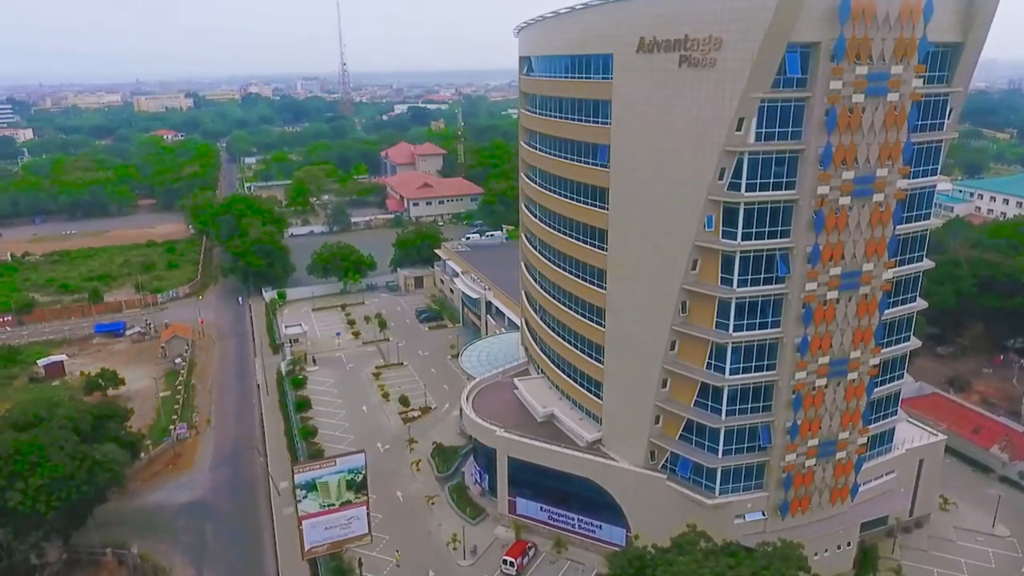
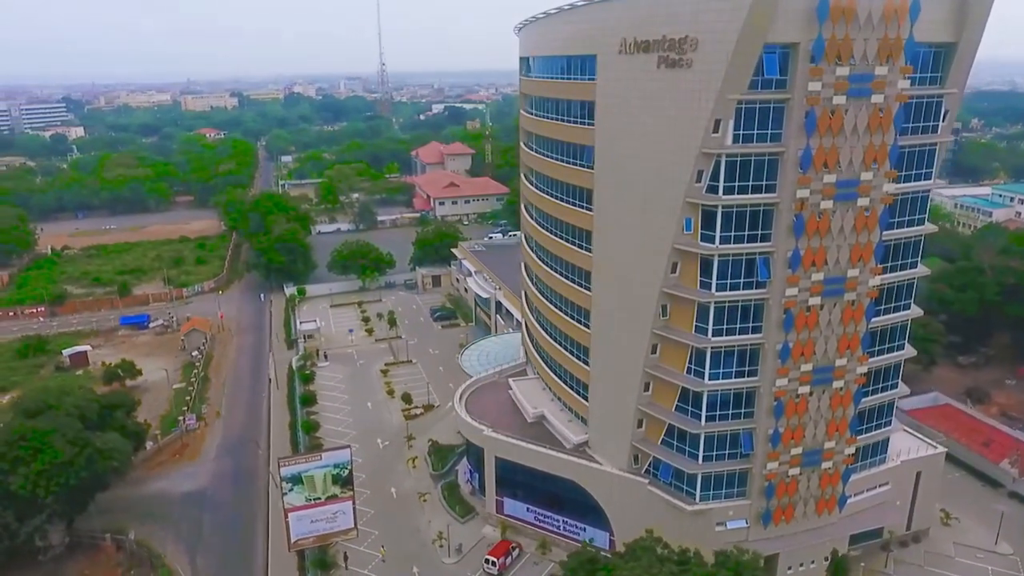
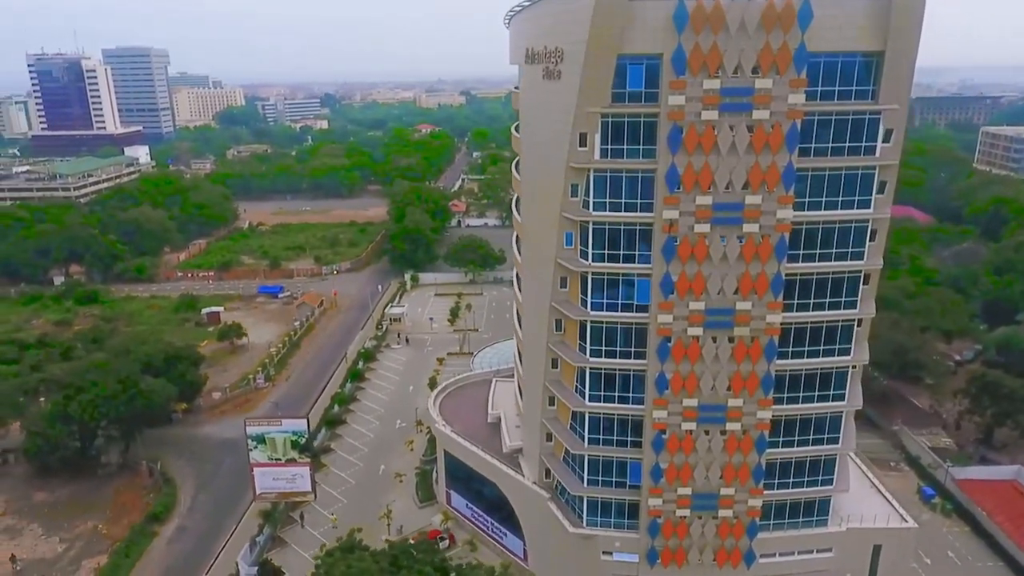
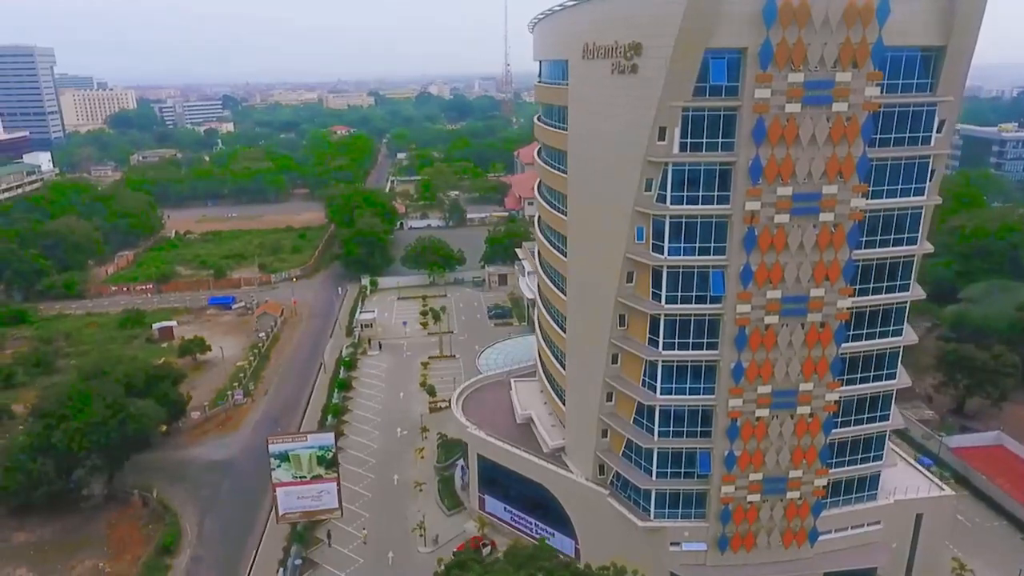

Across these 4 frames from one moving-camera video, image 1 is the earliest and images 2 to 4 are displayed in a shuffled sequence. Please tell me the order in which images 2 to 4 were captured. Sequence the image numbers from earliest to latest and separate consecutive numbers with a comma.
2, 4, 3
